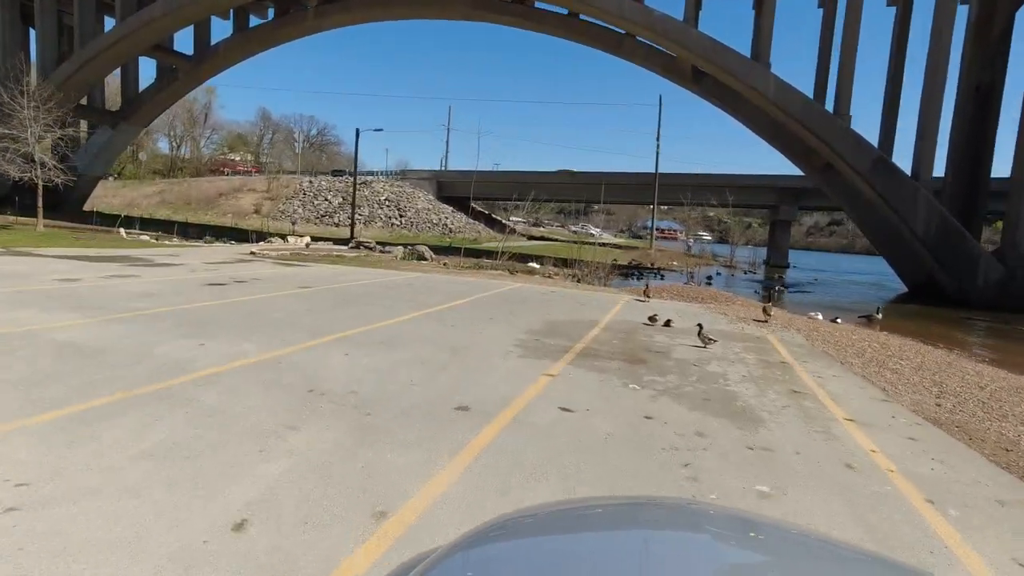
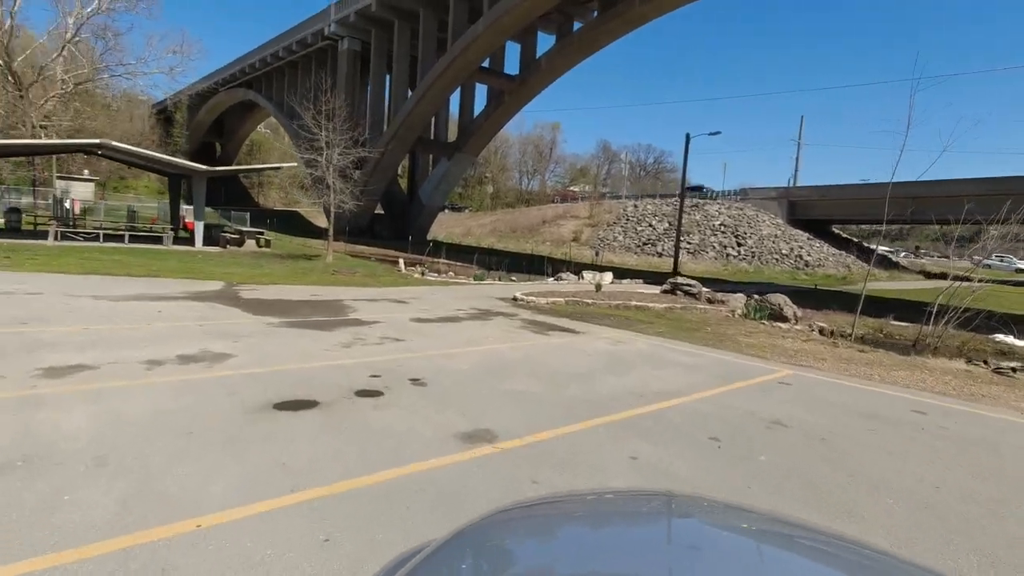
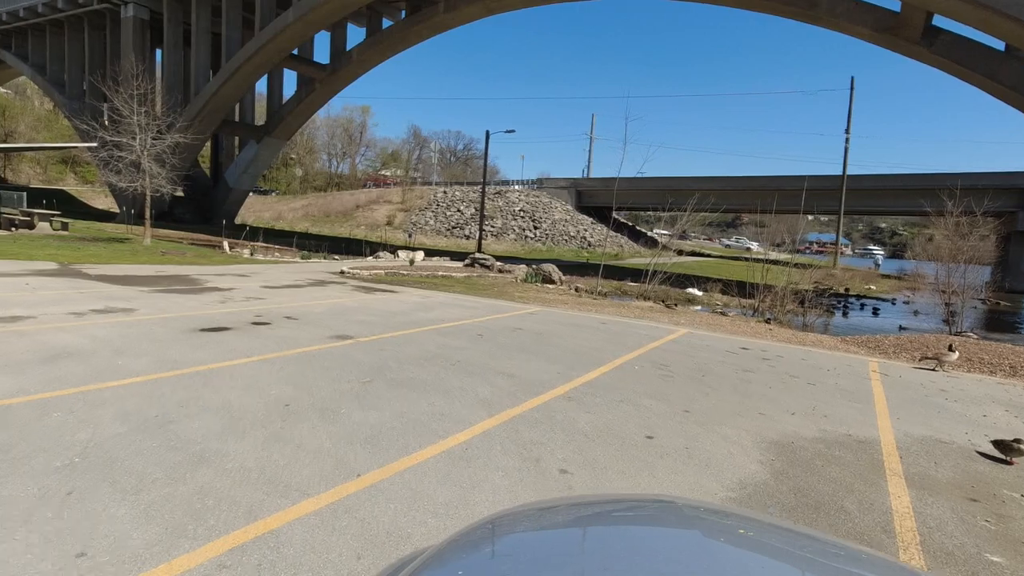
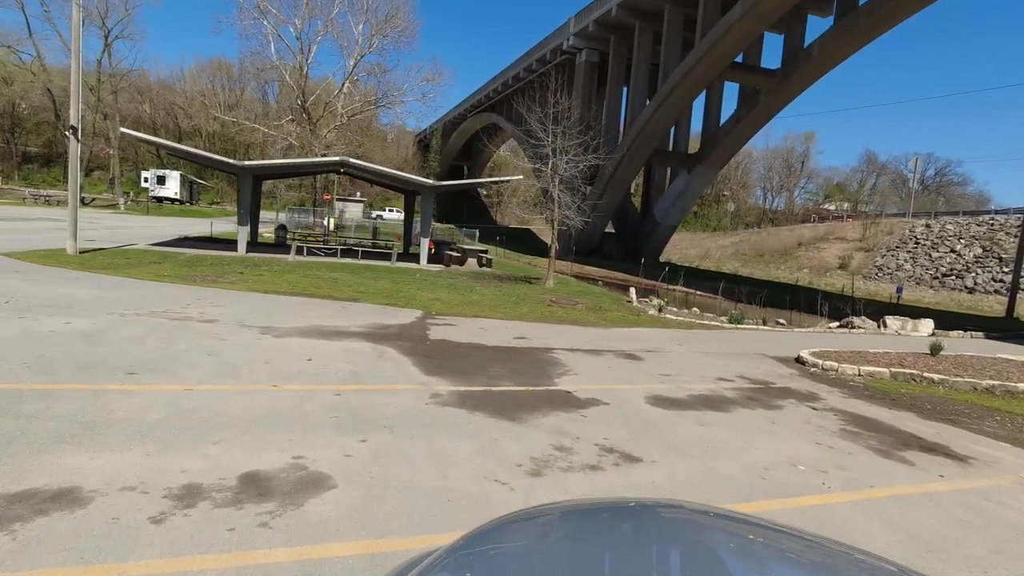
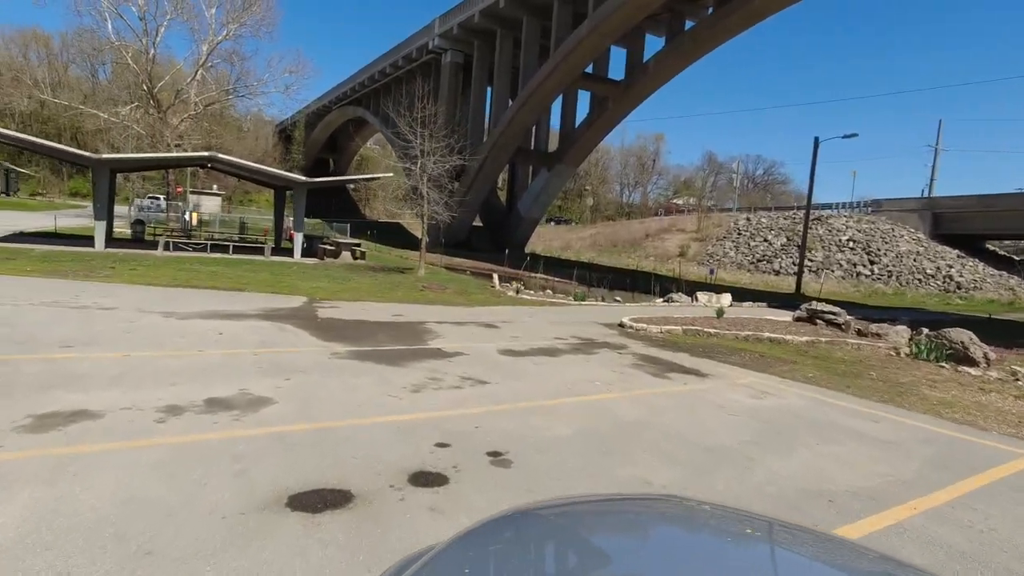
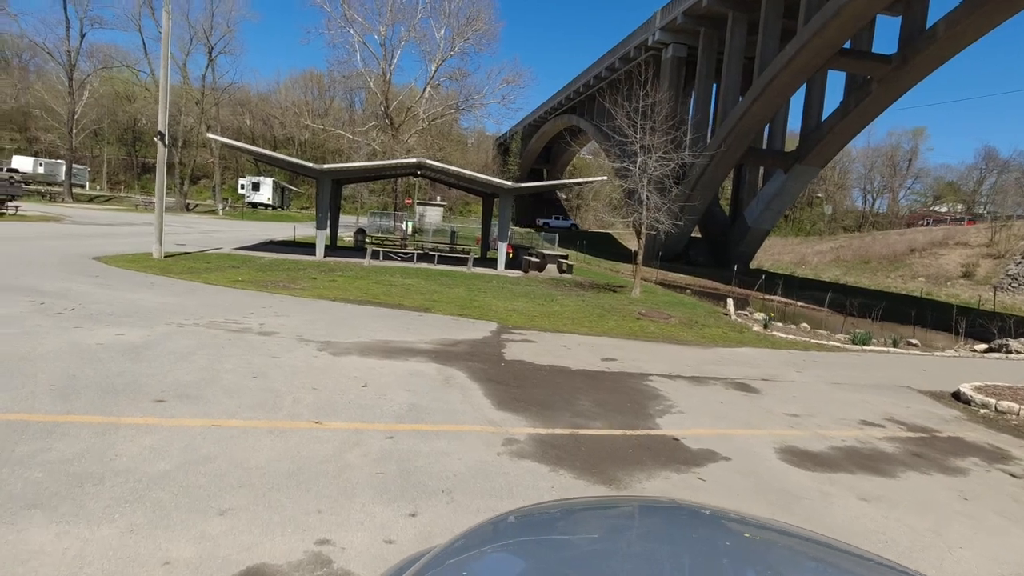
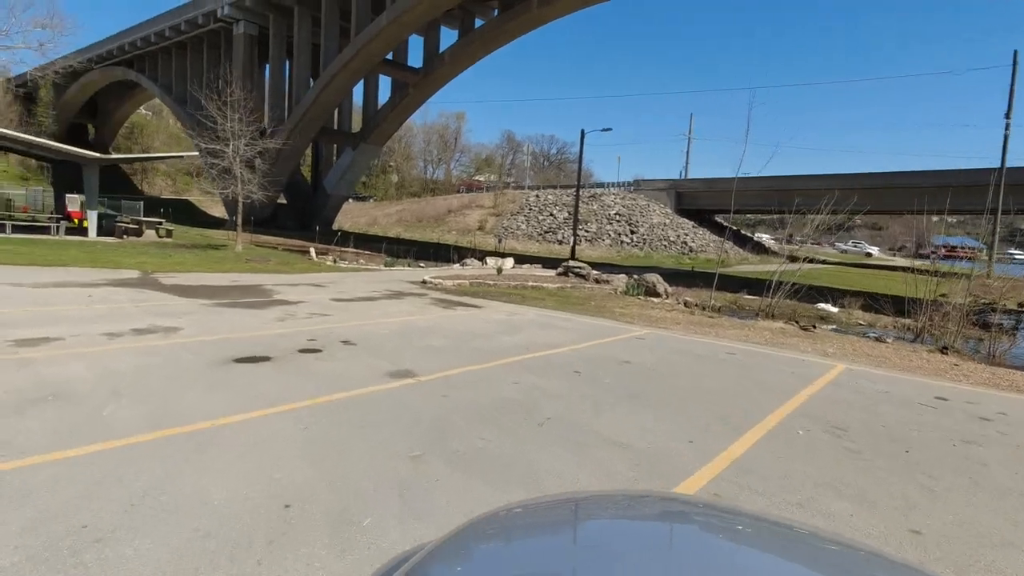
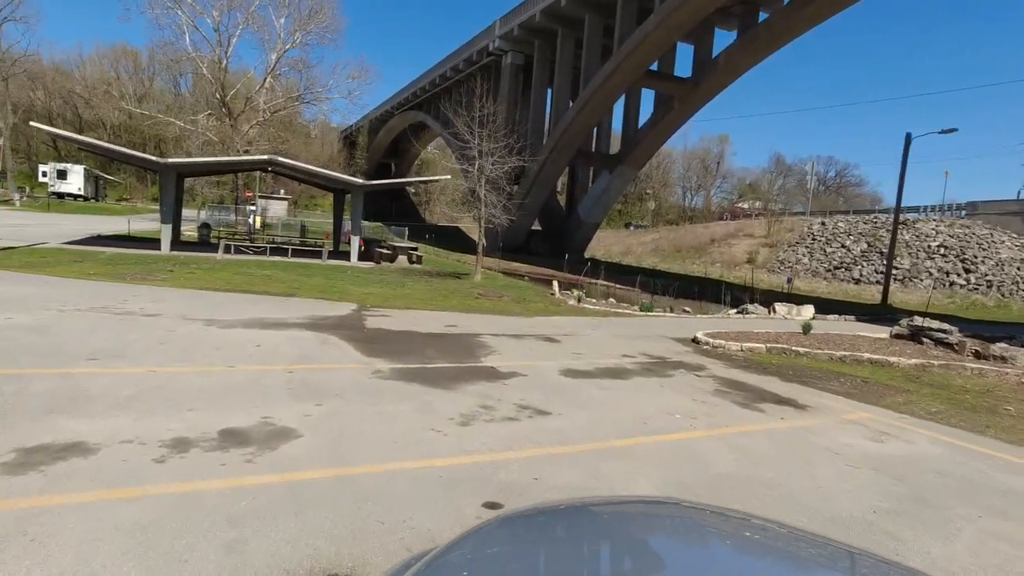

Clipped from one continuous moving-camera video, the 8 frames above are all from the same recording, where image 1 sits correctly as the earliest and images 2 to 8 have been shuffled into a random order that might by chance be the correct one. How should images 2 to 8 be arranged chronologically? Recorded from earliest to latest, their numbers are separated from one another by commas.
3, 7, 2, 5, 8, 4, 6
